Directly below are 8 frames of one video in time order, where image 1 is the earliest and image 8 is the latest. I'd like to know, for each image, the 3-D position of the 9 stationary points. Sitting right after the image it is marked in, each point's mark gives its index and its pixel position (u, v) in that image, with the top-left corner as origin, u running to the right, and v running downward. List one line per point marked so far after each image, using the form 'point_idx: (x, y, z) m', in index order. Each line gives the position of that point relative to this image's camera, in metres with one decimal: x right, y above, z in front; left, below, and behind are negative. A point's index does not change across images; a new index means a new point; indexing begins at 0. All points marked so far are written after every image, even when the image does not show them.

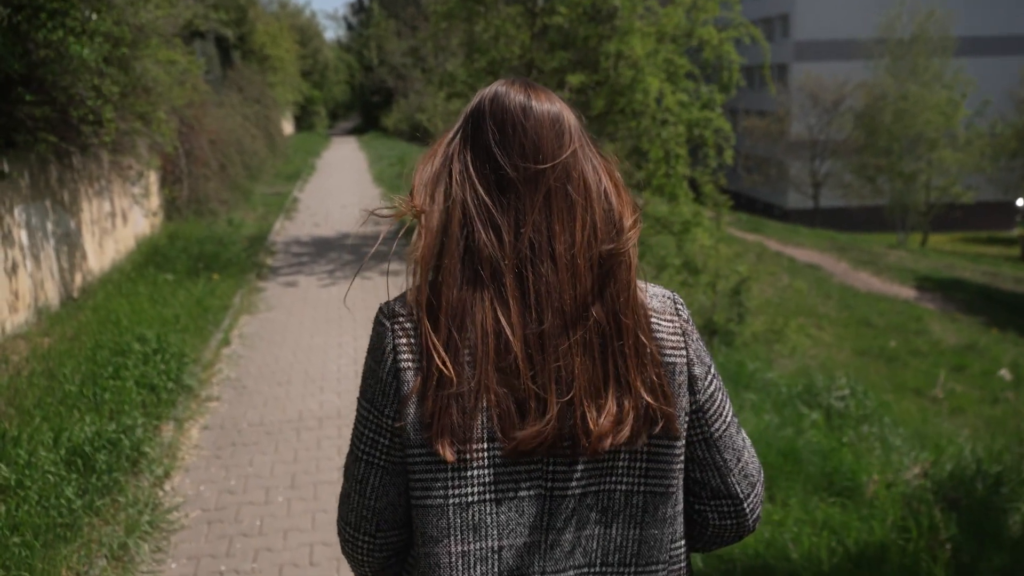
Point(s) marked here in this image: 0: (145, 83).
0: (-3.6, +2.0, +9.1) m
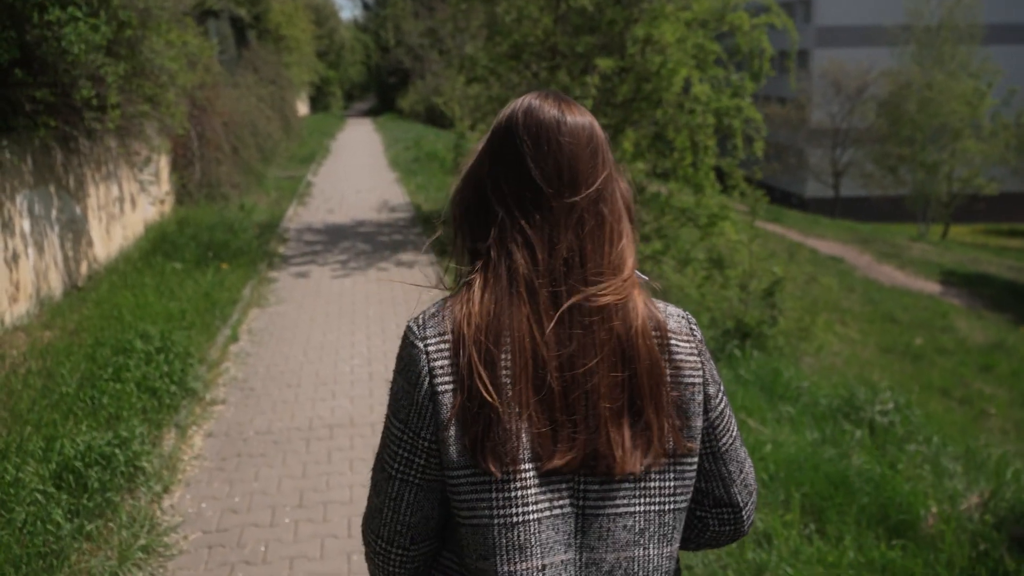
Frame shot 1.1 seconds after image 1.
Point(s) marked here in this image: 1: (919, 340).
0: (-3.4, +2.1, +8.8) m
1: (+7.6, -1.0, +17.3) m
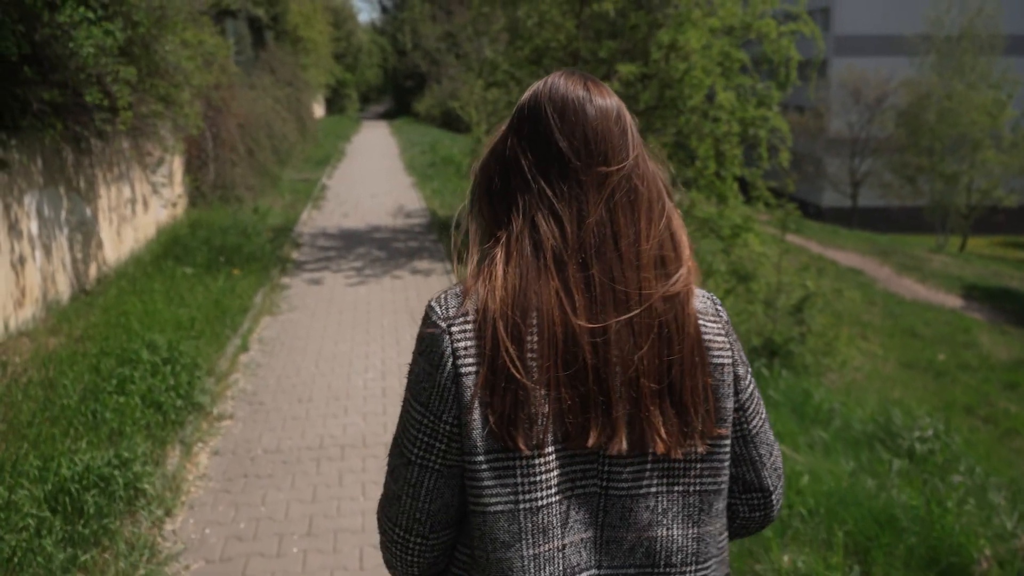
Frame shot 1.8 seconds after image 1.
0: (-3.2, +2.1, +8.6) m
1: (+7.9, -1.2, +17.0) m
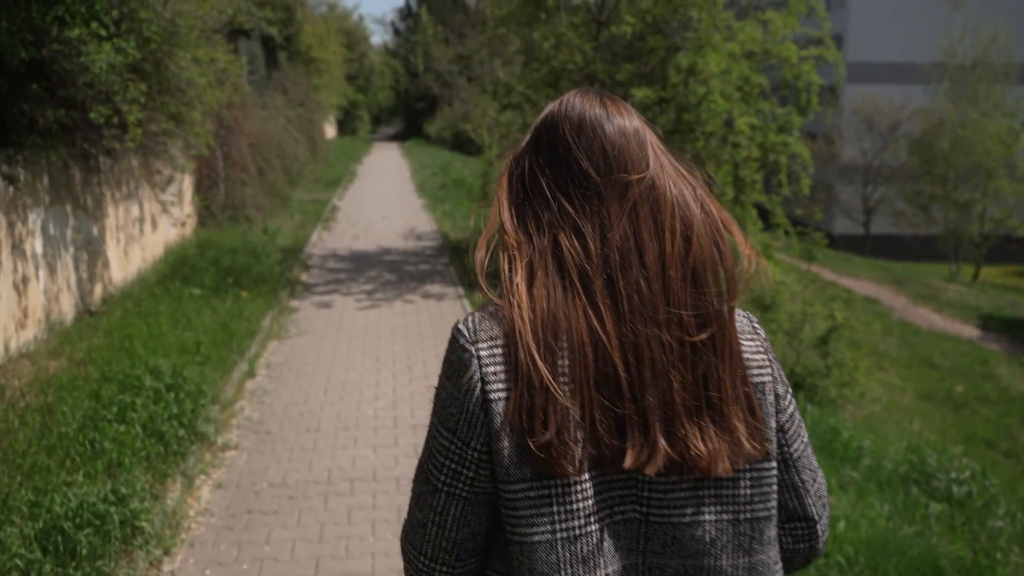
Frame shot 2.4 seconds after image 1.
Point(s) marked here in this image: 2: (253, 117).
0: (-3.0, +1.9, +8.4) m
1: (+8.1, -1.8, +16.6) m
2: (-4.0, +2.6, +14.1) m
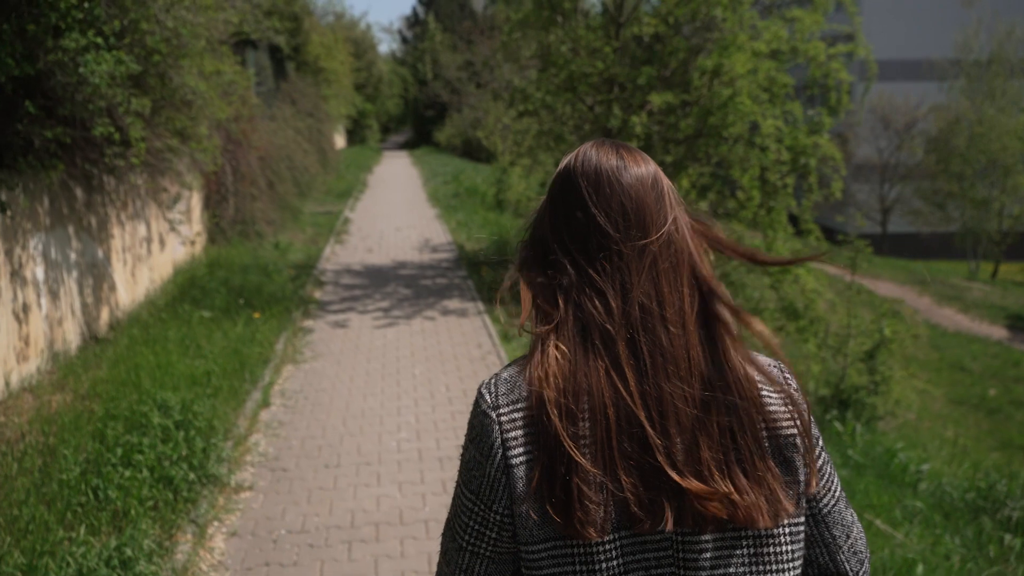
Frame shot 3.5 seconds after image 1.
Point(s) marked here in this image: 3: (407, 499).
0: (-2.9, +1.7, +8.1) m
1: (+8.4, -1.8, +16.1) m
2: (-3.7, +2.4, +13.8) m
3: (-0.6, -1.1, +5.0) m
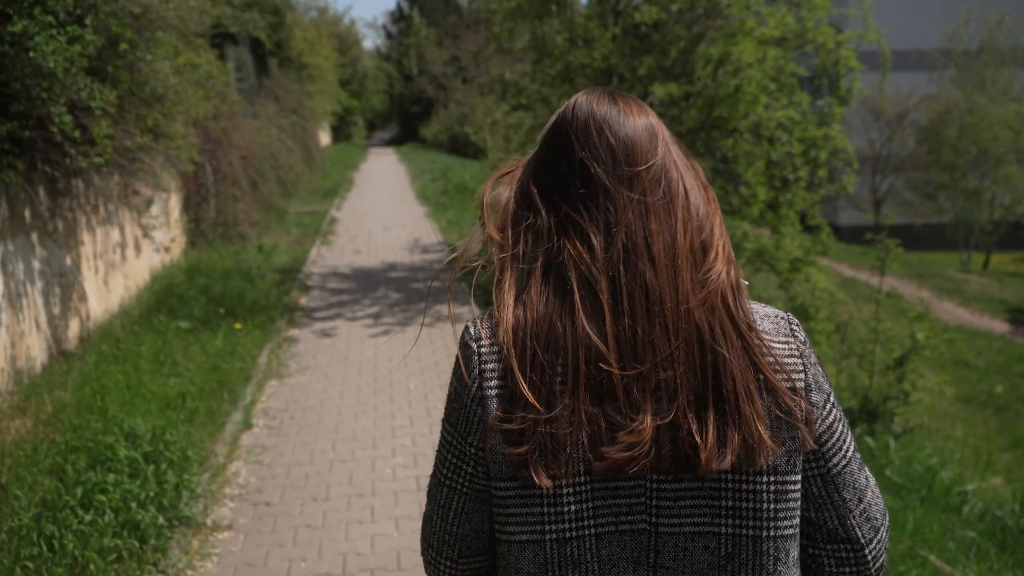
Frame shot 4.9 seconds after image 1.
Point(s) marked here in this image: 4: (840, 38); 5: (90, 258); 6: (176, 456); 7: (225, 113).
0: (-2.9, +1.6, +7.5) m
1: (+8.4, -1.7, +15.7) m
2: (-3.9, +2.3, +13.2) m
3: (-0.5, -1.2, +4.5) m
4: (+3.6, +2.8, +10.2) m
5: (-3.6, +0.2, +7.8) m
6: (-1.7, -0.9, +4.7) m
7: (-3.8, +2.3, +12.1) m
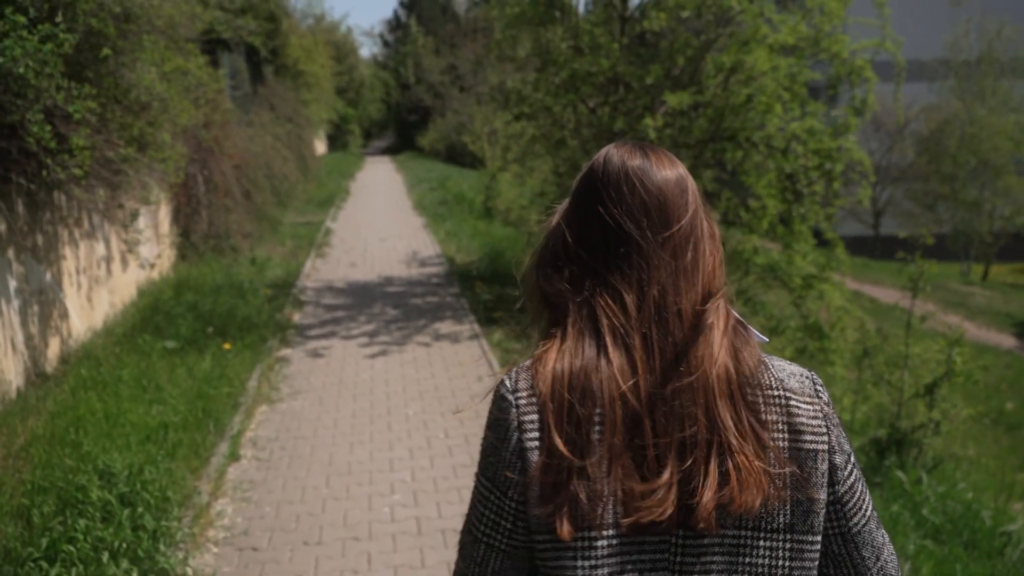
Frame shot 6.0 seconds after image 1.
0: (-2.9, +1.5, +7.1) m
1: (+8.4, -1.9, +15.4) m
2: (-3.8, +2.1, +12.8) m
3: (-0.5, -1.3, +4.0) m
4: (+3.7, +2.6, +9.8) m
5: (-3.6, +0.1, +7.4) m
6: (-1.7, -1.0, +4.3) m
7: (-3.8, +2.1, +11.8) m
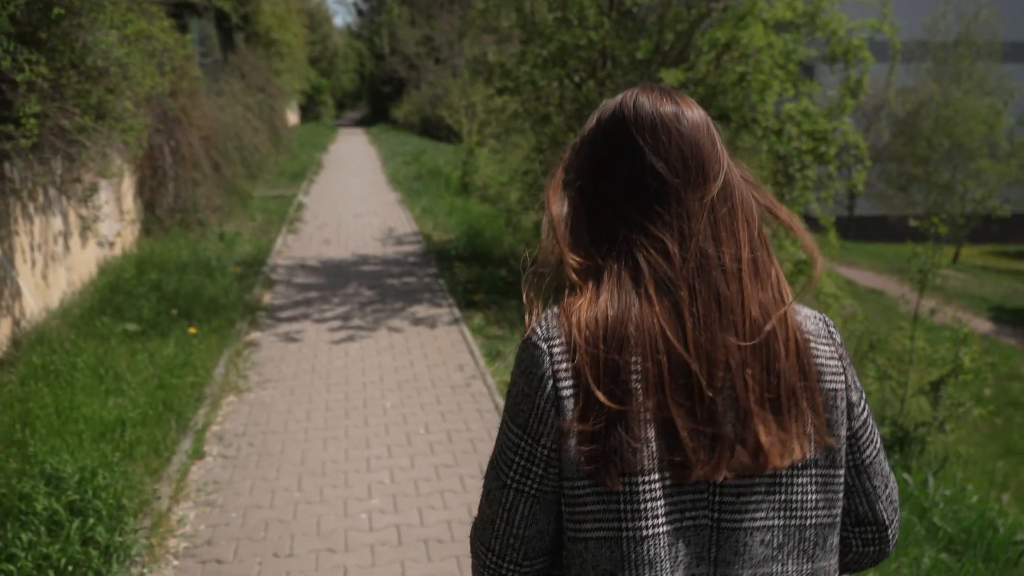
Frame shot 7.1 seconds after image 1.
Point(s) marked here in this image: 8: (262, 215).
0: (-2.9, +1.6, +6.6) m
1: (+8.0, -1.7, +15.3) m
2: (-4.1, +2.4, +12.3) m
3: (-0.5, -1.3, +3.7) m
4: (+3.5, +2.7, +9.5) m
5: (-3.7, +0.3, +6.9) m
6: (-1.7, -0.9, +3.9) m
7: (-4.0, +2.4, +11.2) m
8: (-4.0, +1.2, +14.6) m
